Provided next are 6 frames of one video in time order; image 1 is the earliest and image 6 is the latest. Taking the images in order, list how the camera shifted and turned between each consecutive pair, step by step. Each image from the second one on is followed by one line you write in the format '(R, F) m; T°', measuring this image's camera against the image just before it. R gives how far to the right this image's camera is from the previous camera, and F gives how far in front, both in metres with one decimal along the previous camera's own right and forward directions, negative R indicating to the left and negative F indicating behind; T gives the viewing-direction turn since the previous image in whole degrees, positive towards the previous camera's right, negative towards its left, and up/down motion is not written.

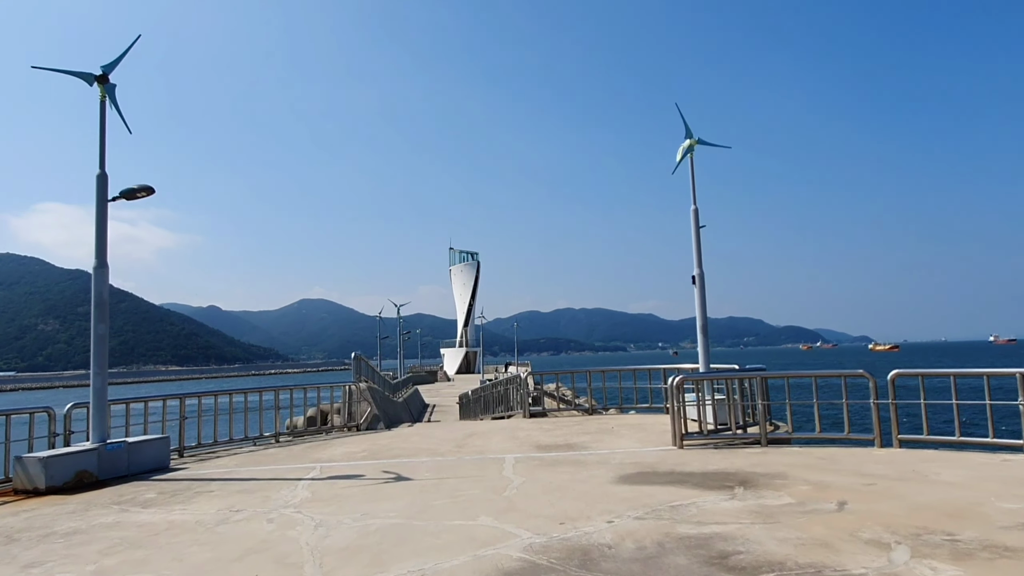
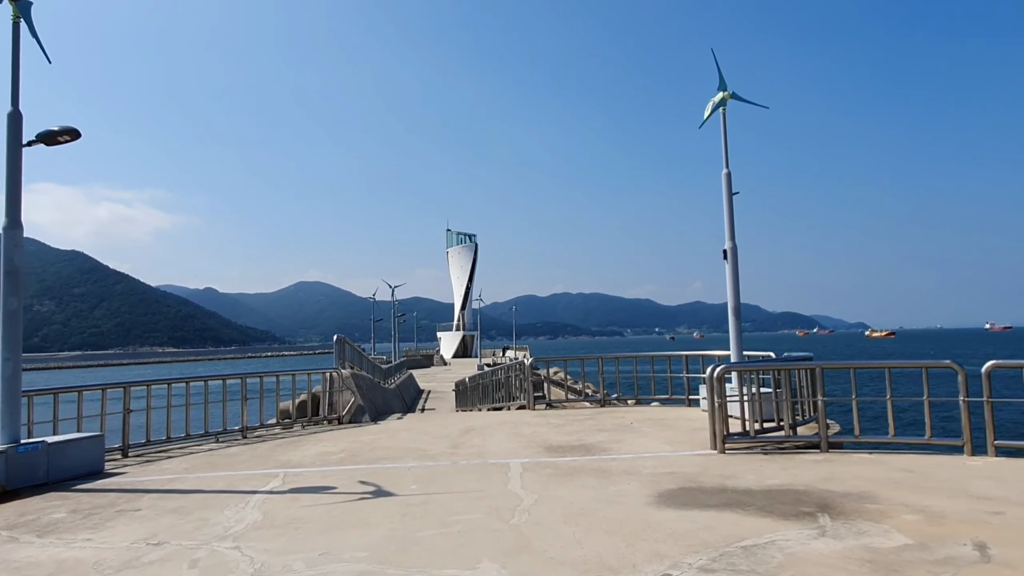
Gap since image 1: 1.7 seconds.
(-0.1, +1.7) m; 0°
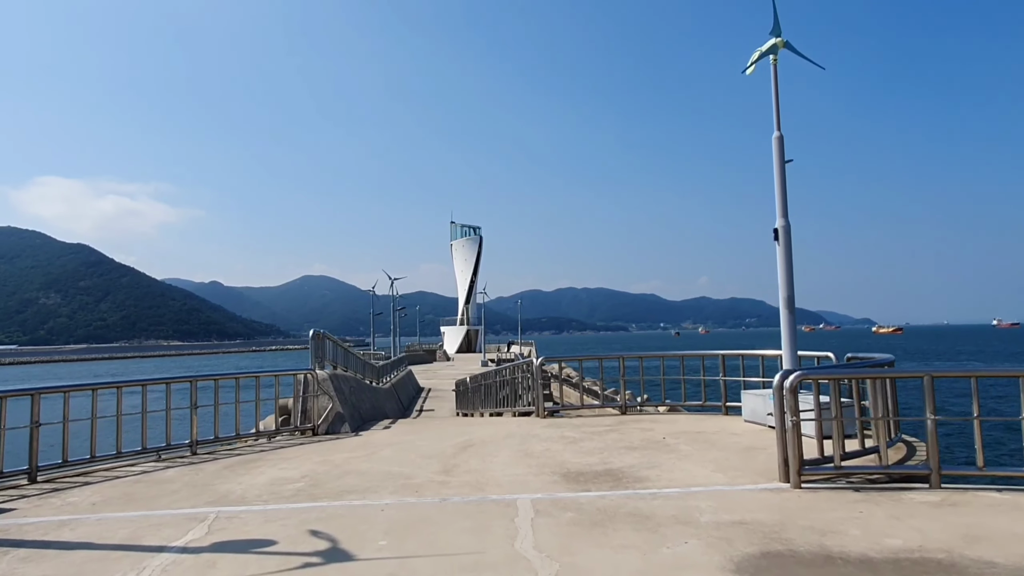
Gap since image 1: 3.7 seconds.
(0.0, +2.0) m; 0°
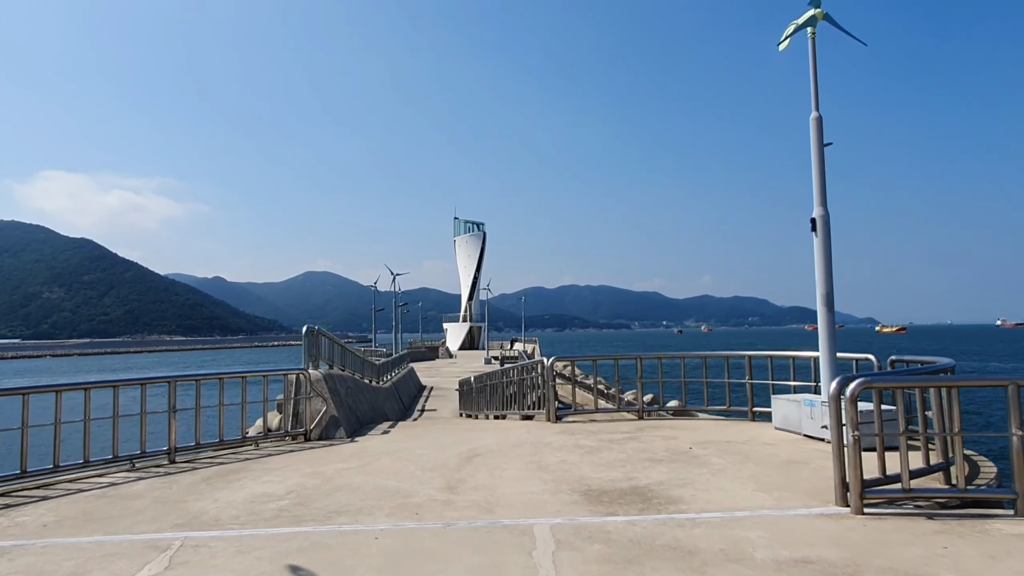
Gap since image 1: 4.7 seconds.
(-0.1, +0.9) m; 0°
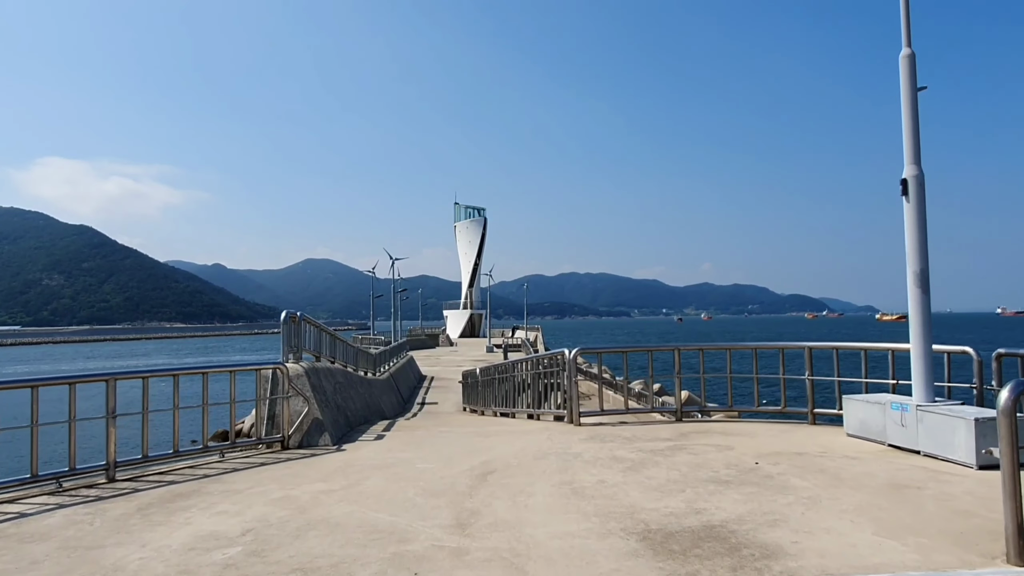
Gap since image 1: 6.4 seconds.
(-0.2, +1.6) m; 0°
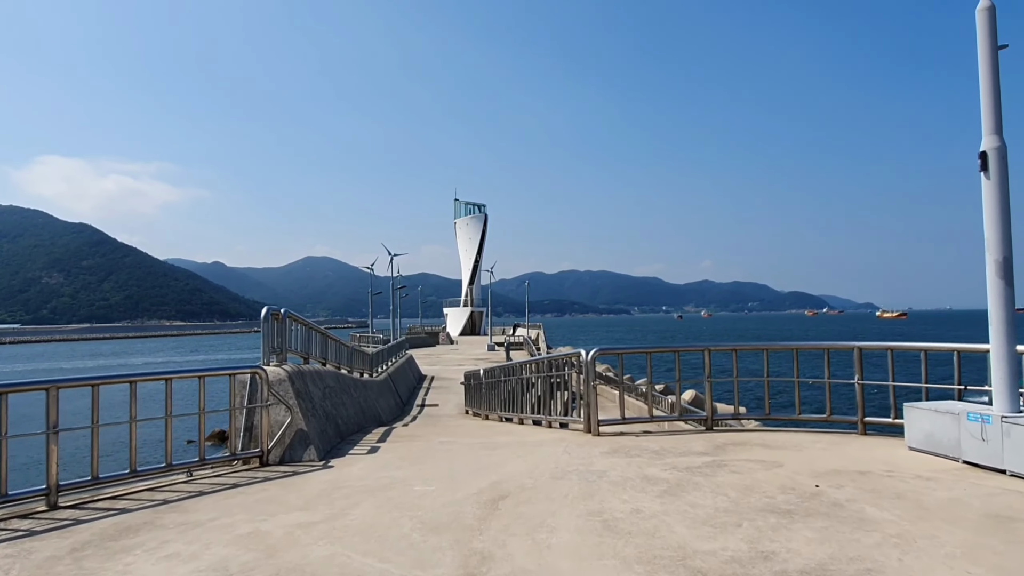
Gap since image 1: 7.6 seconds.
(-0.1, +1.0) m; 0°
